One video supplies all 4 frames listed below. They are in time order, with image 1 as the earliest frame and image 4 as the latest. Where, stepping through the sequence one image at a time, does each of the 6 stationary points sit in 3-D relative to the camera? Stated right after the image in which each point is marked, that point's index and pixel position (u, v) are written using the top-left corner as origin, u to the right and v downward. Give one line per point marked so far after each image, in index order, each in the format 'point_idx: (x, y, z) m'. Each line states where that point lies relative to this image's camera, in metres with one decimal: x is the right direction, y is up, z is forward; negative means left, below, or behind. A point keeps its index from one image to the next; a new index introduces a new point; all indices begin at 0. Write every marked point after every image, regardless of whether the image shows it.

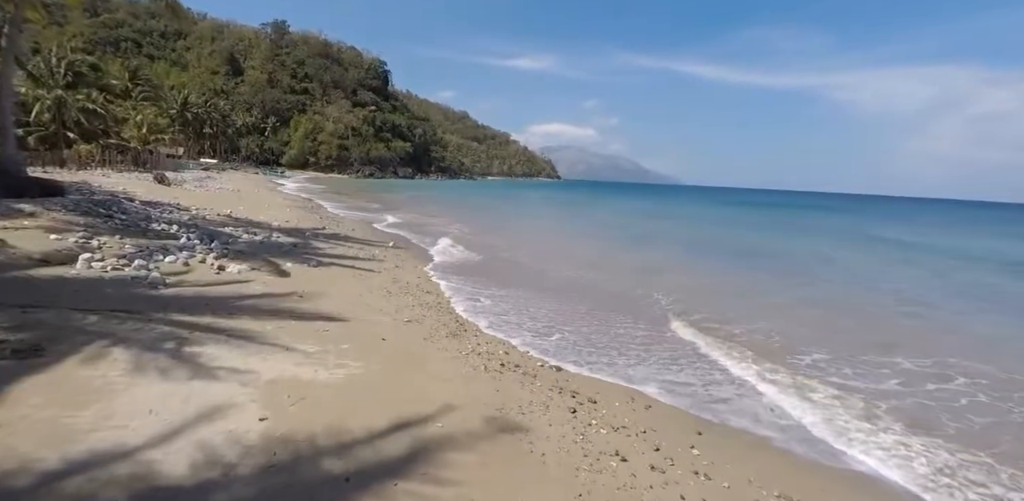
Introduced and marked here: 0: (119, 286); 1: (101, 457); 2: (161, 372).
0: (-6.0, -0.5, +8.3) m
1: (-2.8, -1.4, +3.7) m
2: (-3.4, -1.2, +5.3) m
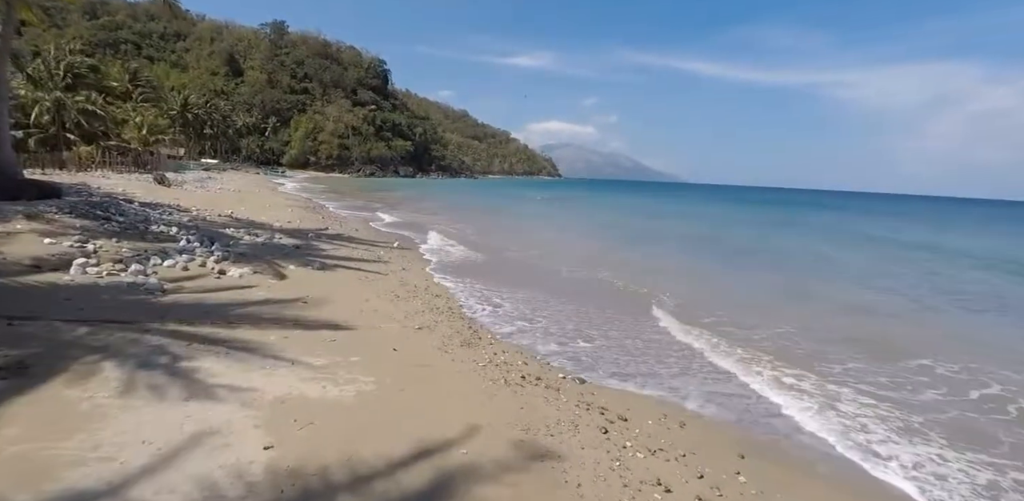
0: (-5.7, -0.6, +7.8) m
1: (-2.5, -1.5, +3.2) m
2: (-3.2, -1.2, +4.8) m
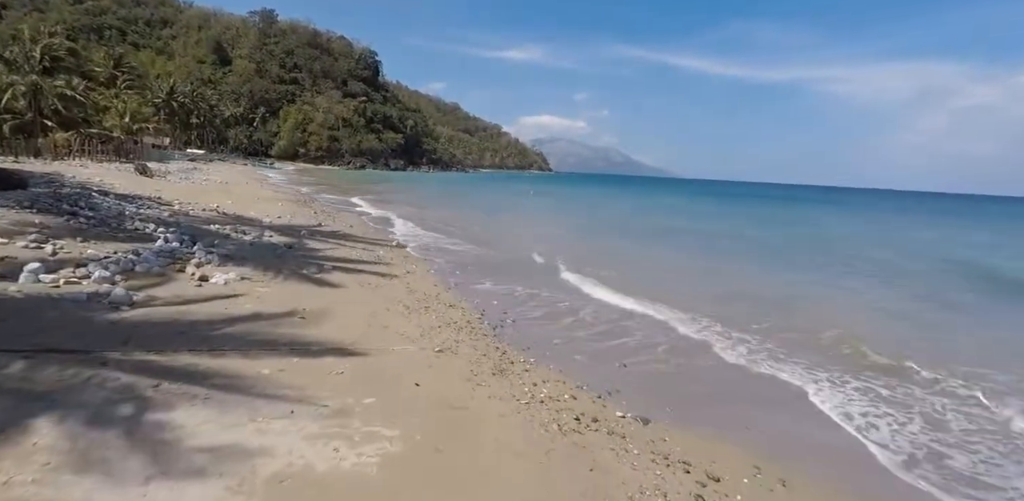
0: (-5.2, -0.7, +6.4) m
1: (-2.0, -1.6, +1.9) m
2: (-2.6, -1.4, +3.4) m
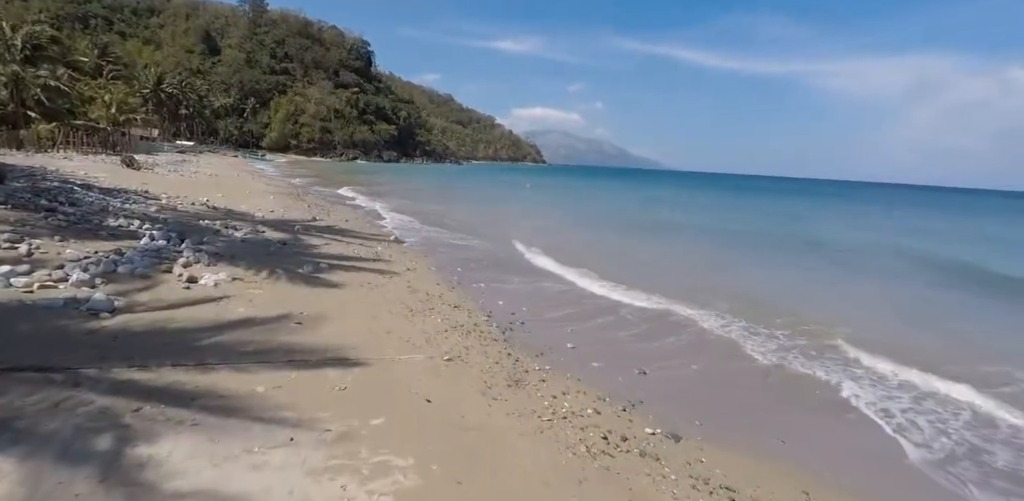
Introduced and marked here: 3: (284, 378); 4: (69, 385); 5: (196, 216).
0: (-5.0, -0.7, +5.8) m
1: (-1.7, -1.7, +1.4) m
2: (-2.4, -1.4, +2.9) m
3: (-2.2, -1.2, +5.2) m
4: (-3.6, -1.1, +4.4) m
5: (-8.7, +1.0, +14.9) m
